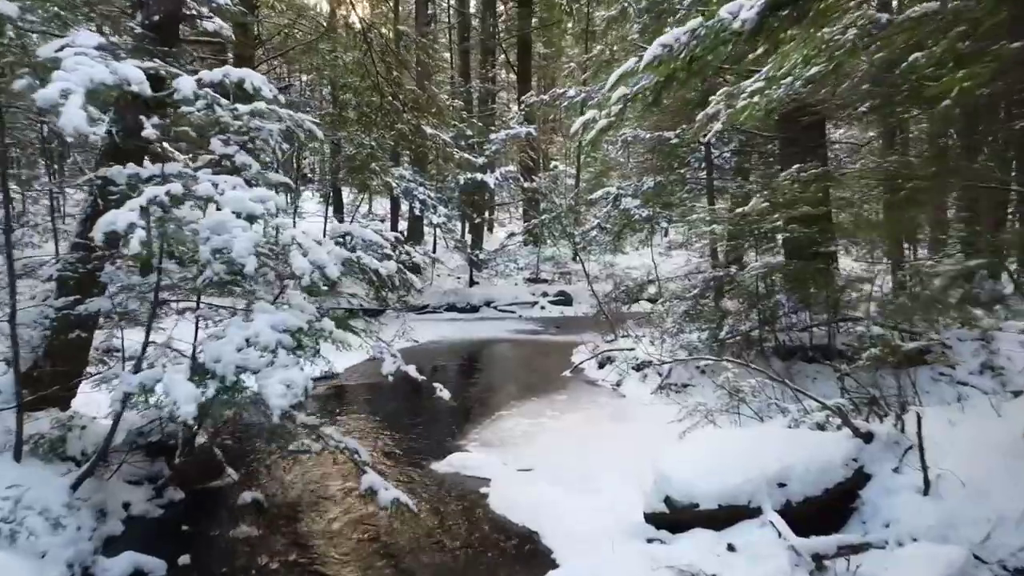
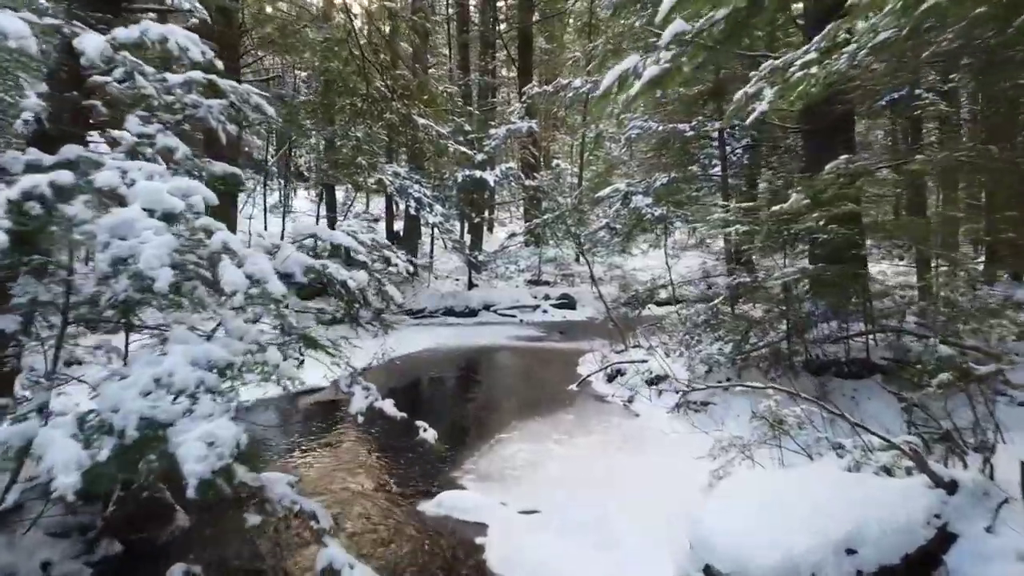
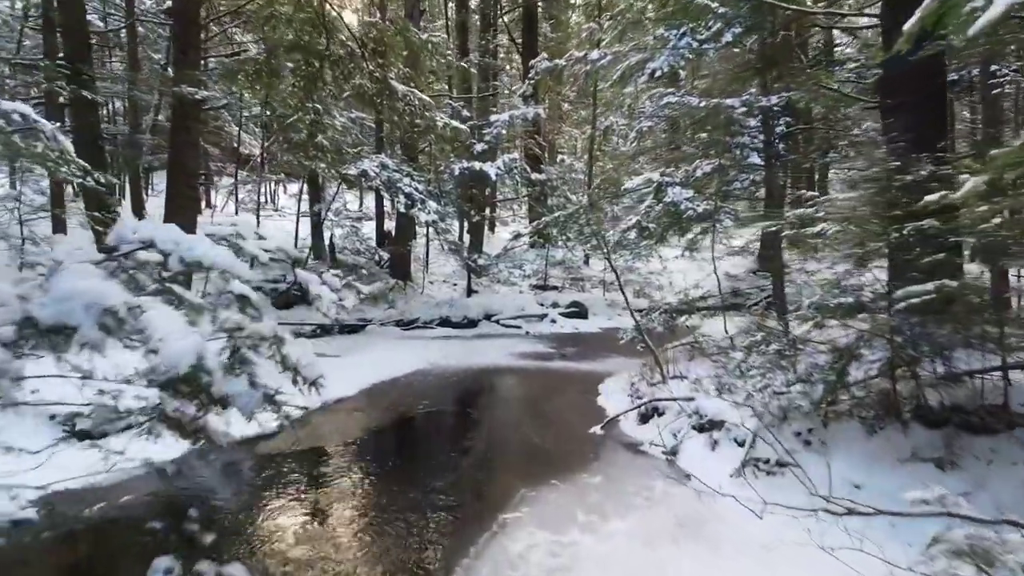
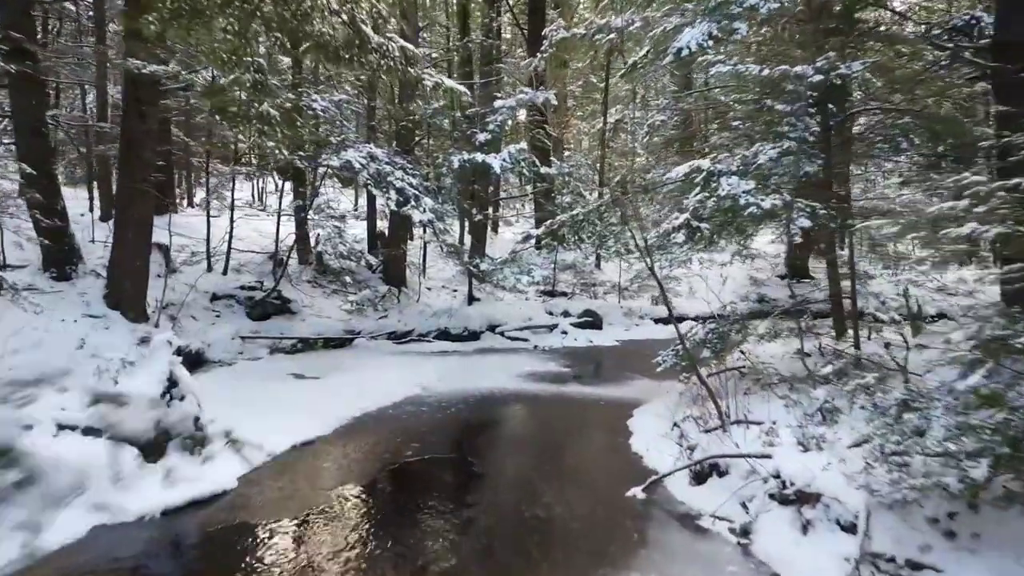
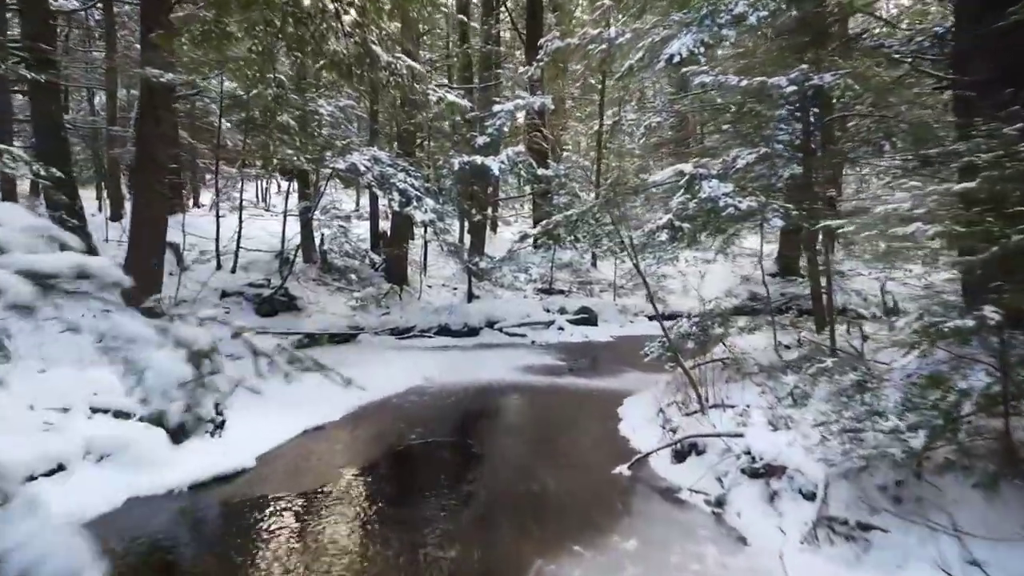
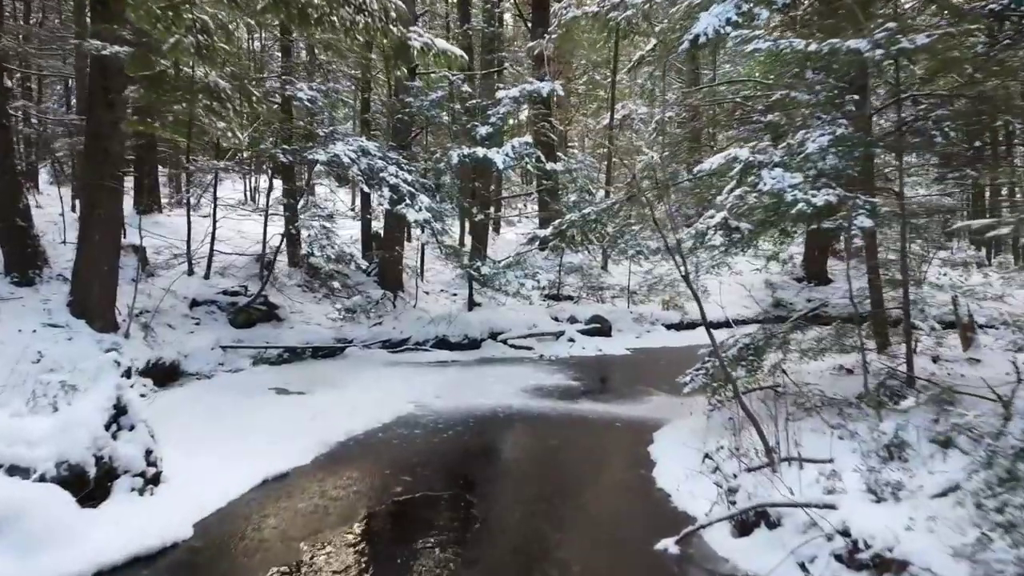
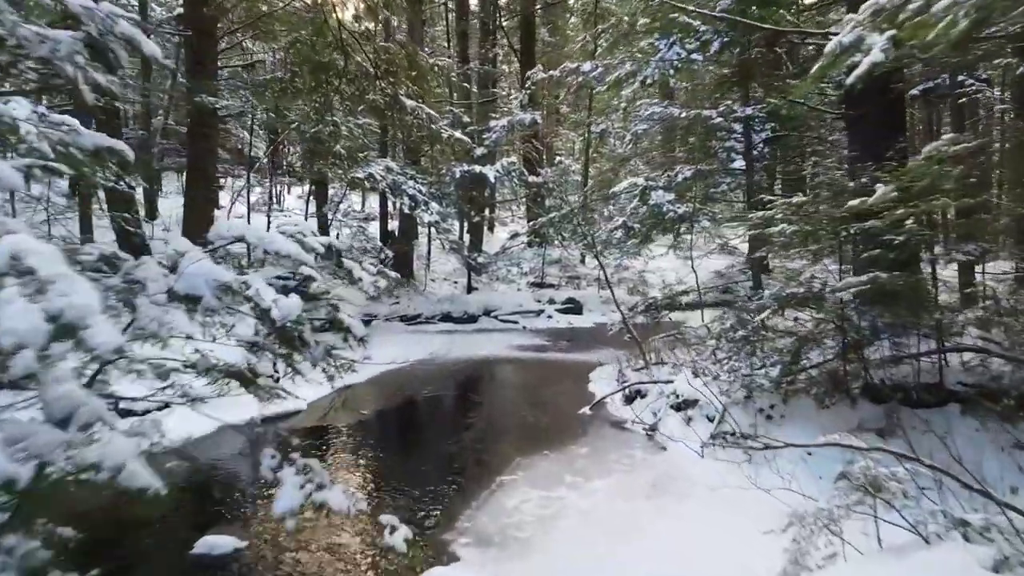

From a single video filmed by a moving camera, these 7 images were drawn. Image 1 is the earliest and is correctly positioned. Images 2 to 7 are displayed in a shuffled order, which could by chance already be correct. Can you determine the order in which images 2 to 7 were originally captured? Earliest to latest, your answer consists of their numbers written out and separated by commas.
2, 7, 3, 5, 4, 6
